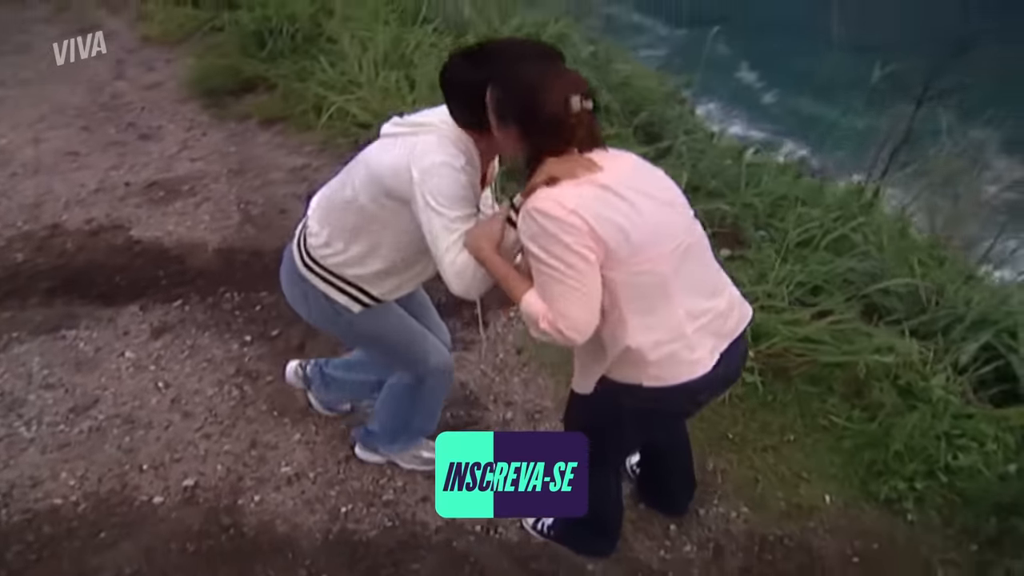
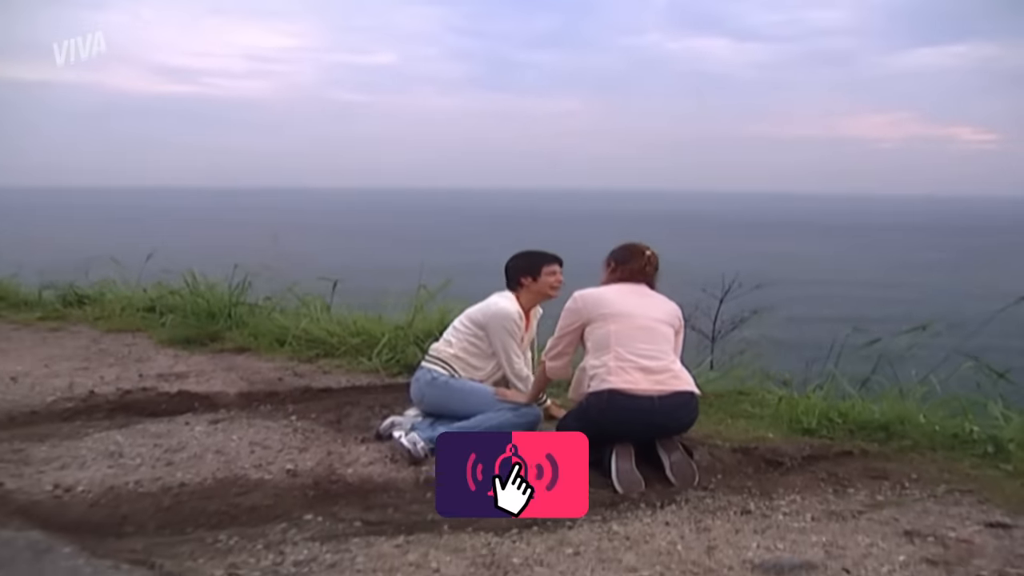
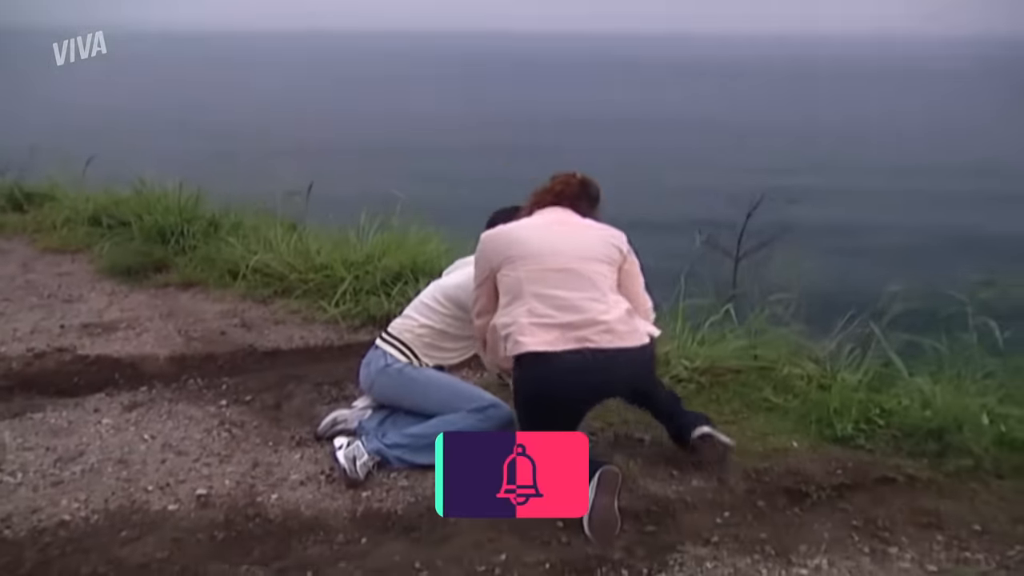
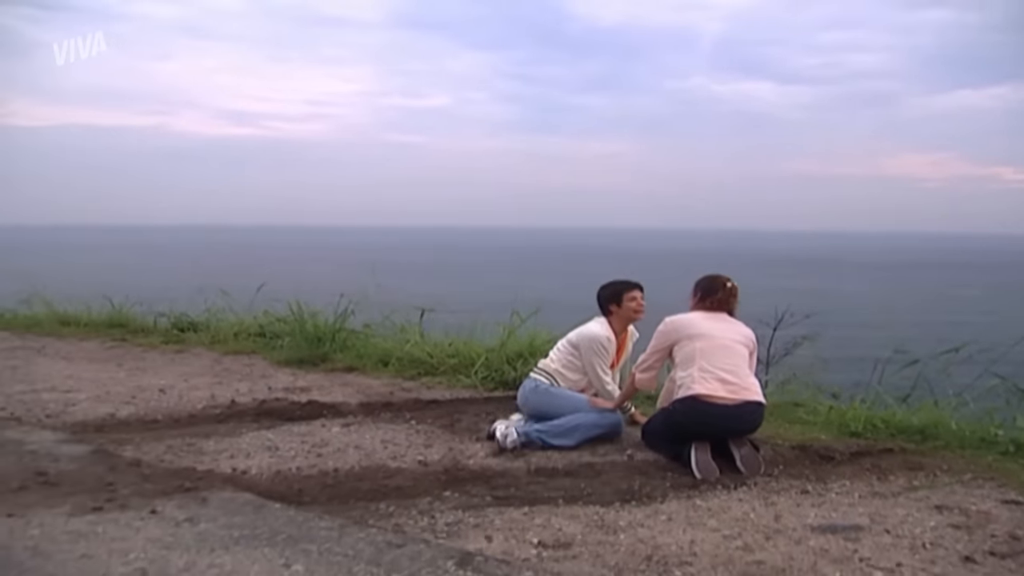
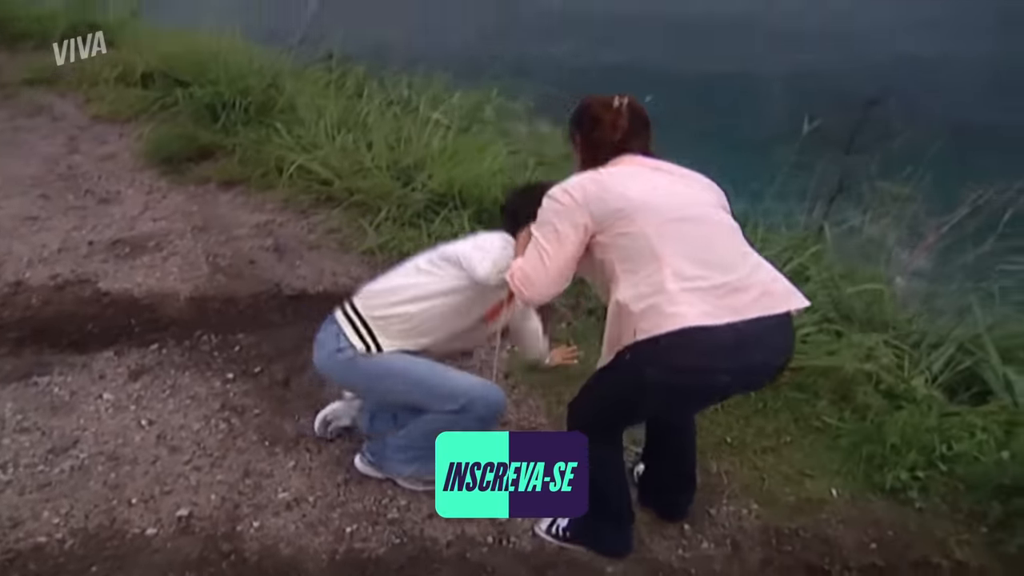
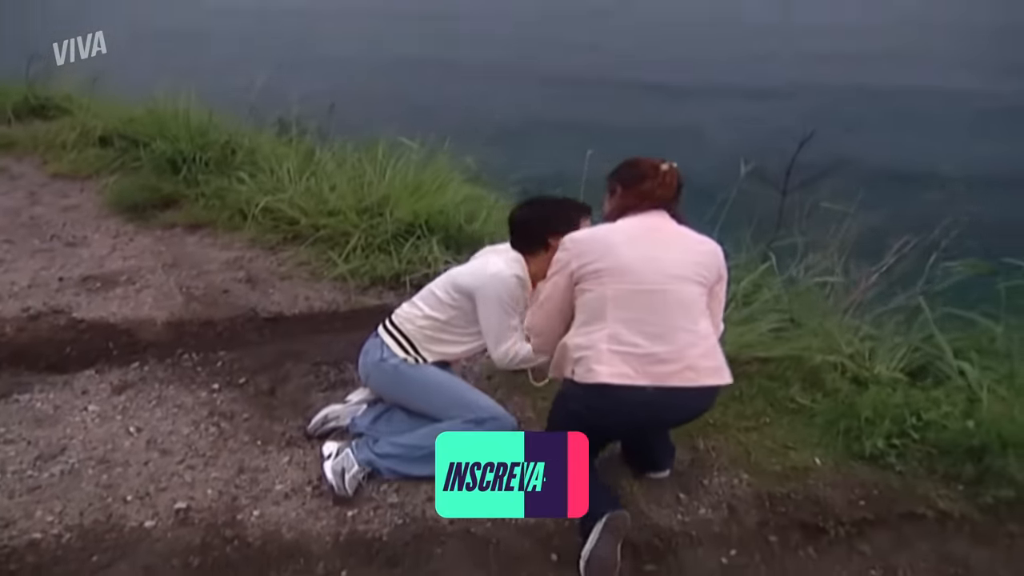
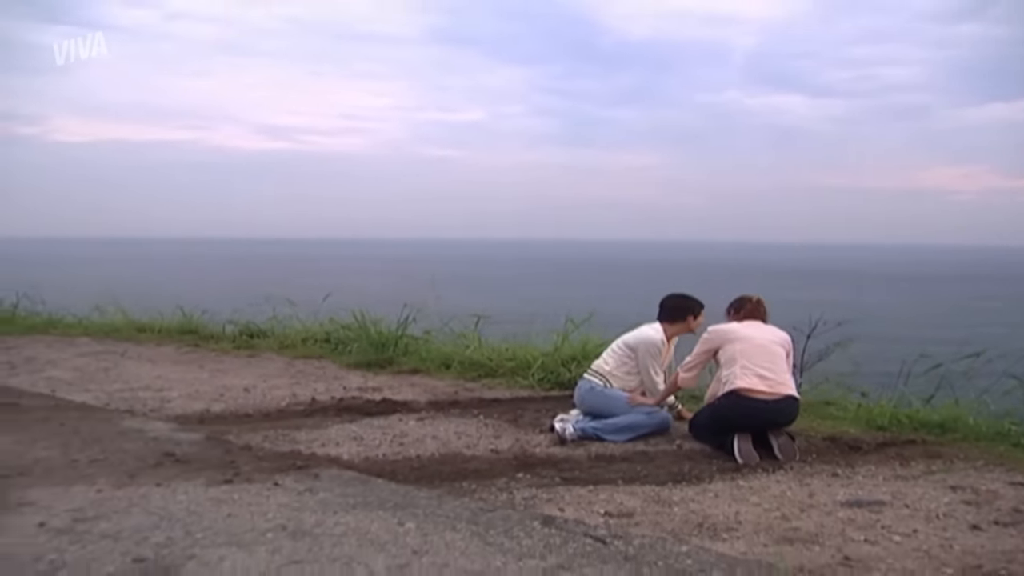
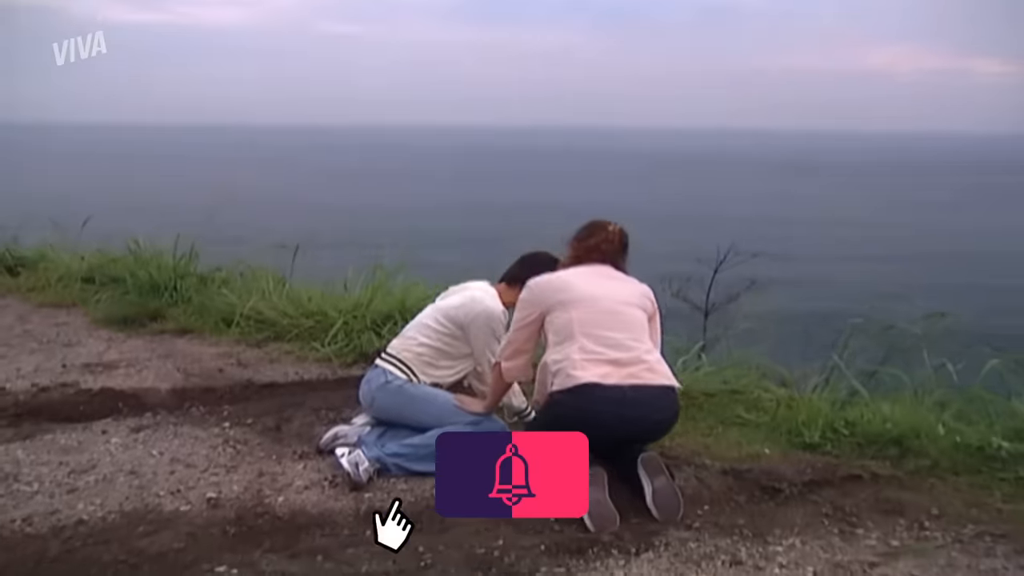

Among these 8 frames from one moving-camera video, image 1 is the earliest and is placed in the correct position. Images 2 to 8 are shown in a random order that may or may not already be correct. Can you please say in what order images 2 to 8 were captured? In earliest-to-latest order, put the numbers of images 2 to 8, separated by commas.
5, 6, 3, 8, 2, 4, 7
